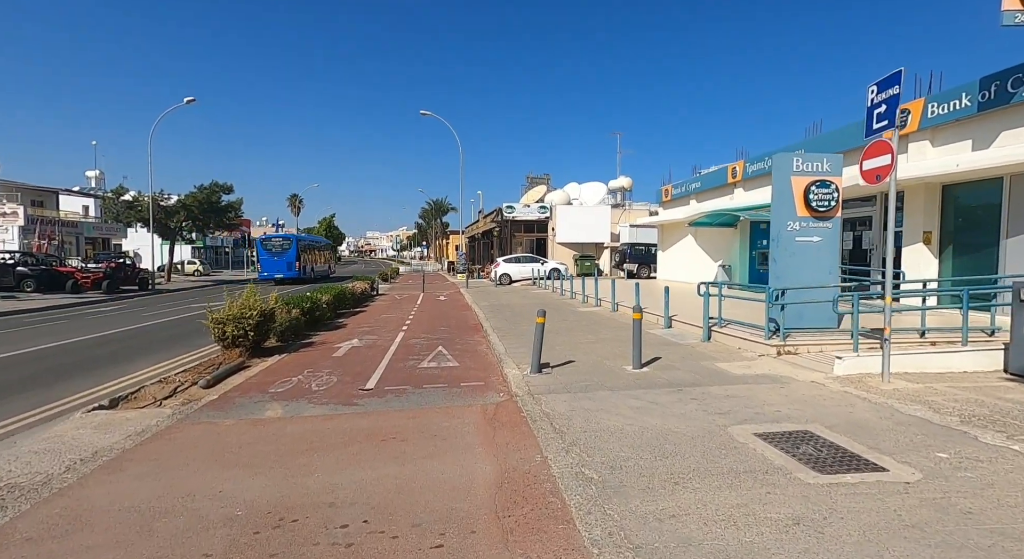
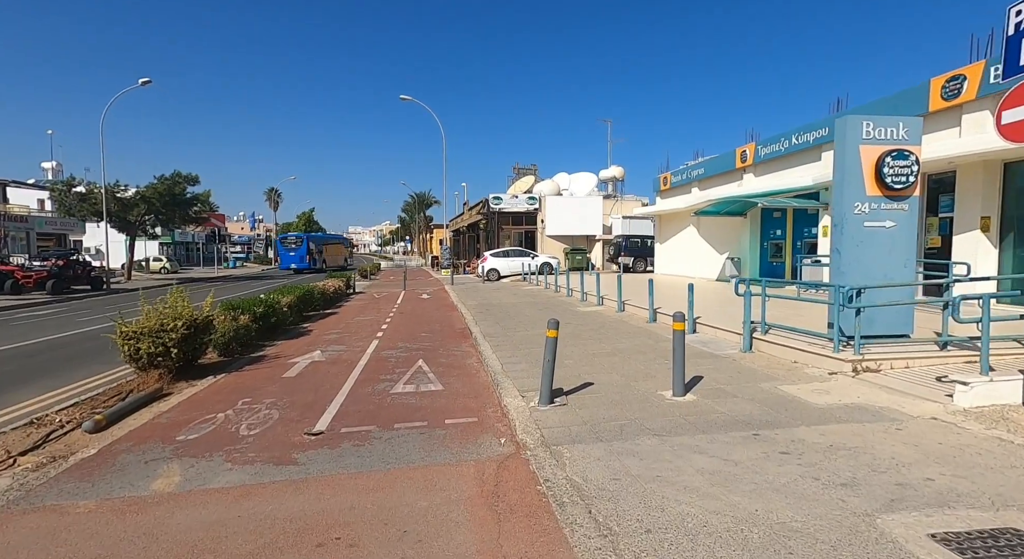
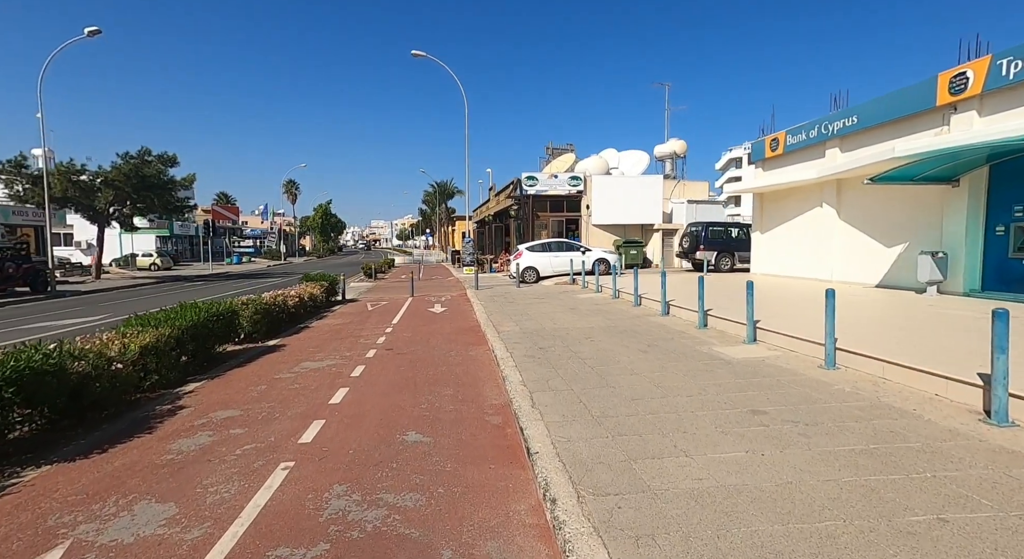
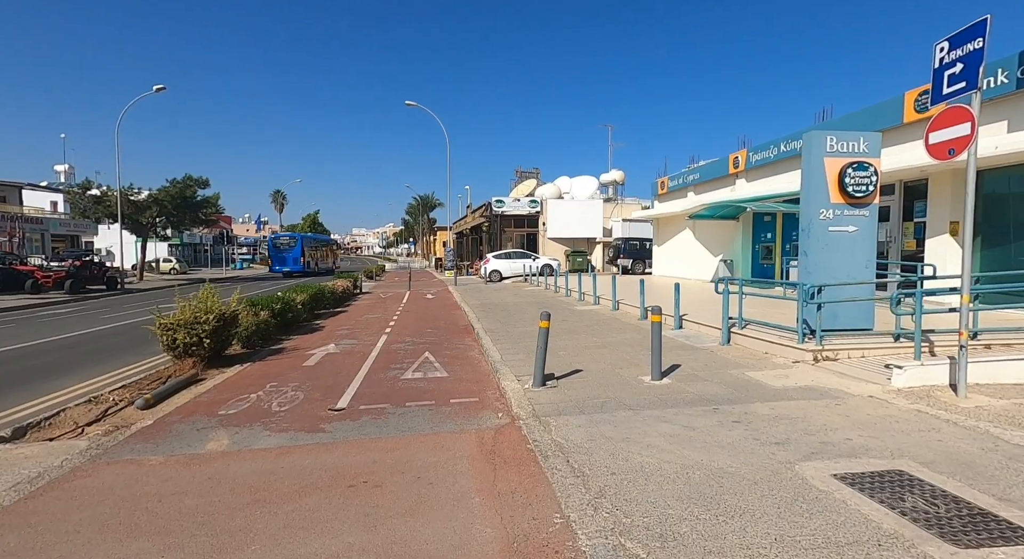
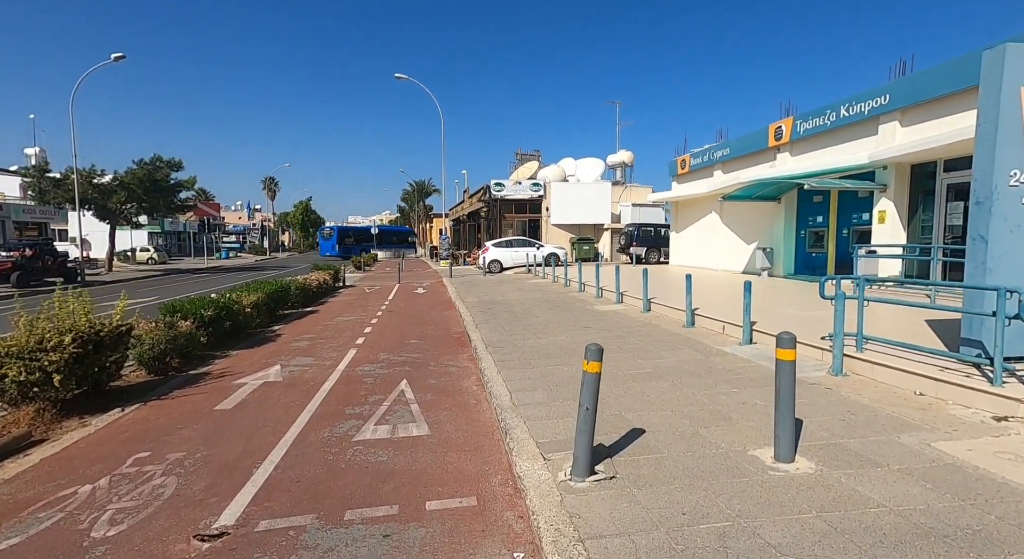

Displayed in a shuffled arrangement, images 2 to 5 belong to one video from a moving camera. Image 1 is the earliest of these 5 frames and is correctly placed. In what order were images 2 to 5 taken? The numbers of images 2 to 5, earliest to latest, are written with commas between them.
4, 2, 5, 3
